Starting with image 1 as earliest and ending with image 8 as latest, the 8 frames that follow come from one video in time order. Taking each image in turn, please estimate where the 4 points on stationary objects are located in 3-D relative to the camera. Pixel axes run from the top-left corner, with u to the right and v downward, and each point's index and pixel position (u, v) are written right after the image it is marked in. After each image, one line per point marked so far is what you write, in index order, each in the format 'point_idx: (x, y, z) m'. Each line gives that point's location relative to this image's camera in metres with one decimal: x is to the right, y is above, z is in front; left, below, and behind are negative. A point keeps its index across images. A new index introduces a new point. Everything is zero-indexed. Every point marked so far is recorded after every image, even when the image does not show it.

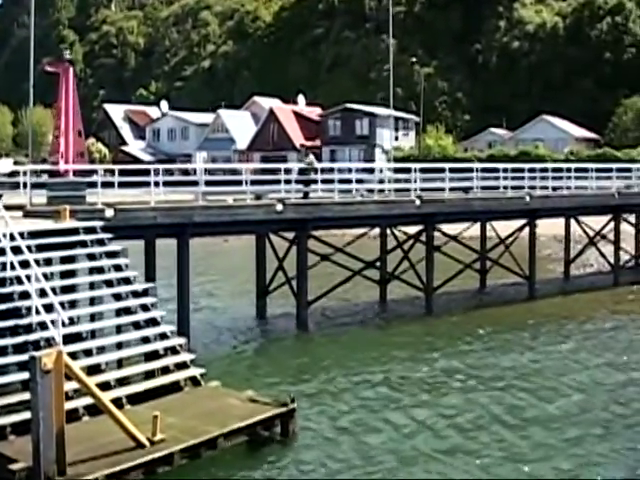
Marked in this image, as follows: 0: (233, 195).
0: (-1.6, +0.8, +19.1) m
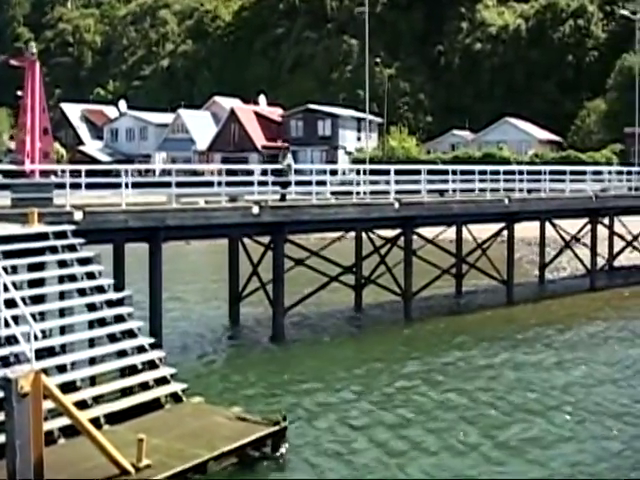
0: (-2.0, +0.7, +18.2) m
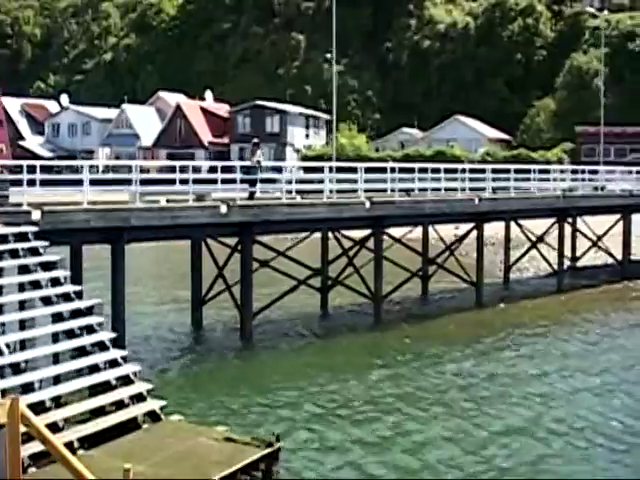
0: (-2.4, +0.7, +17.2) m
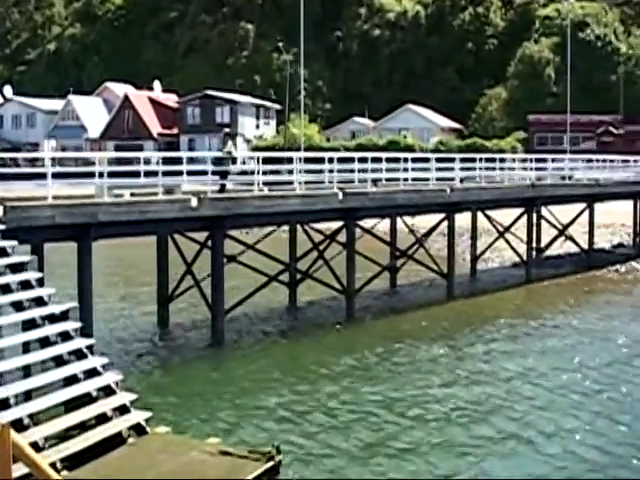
0: (-2.8, +0.8, +16.3) m
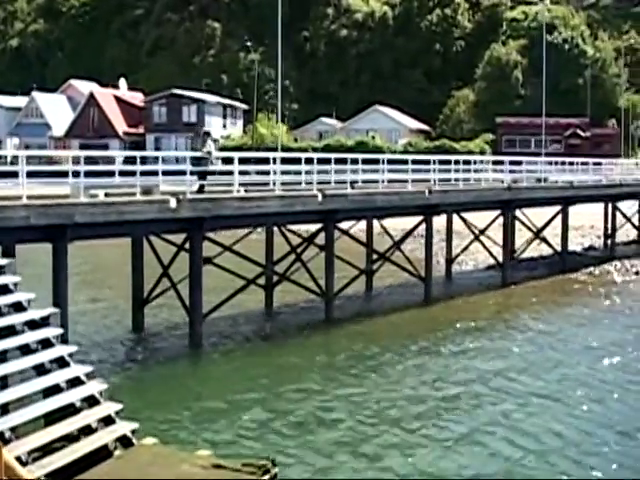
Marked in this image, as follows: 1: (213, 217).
0: (-3.1, +0.8, +15.9) m
1: (-1.6, +0.4, +16.3) m
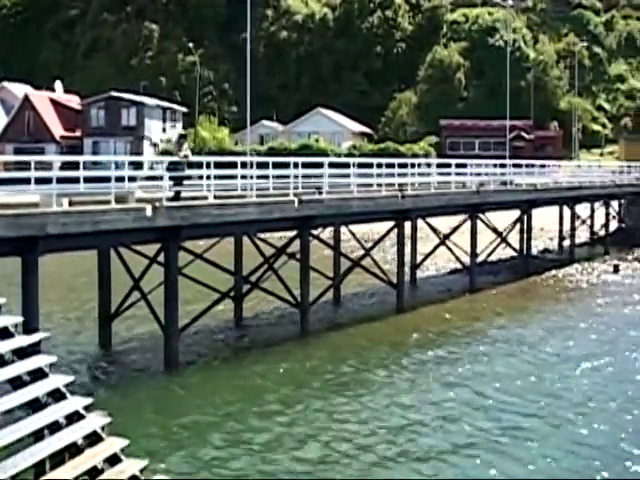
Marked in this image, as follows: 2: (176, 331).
0: (-3.3, +0.6, +14.8) m
1: (-1.9, +0.2, +15.4) m
2: (-2.1, -1.3, +15.7) m
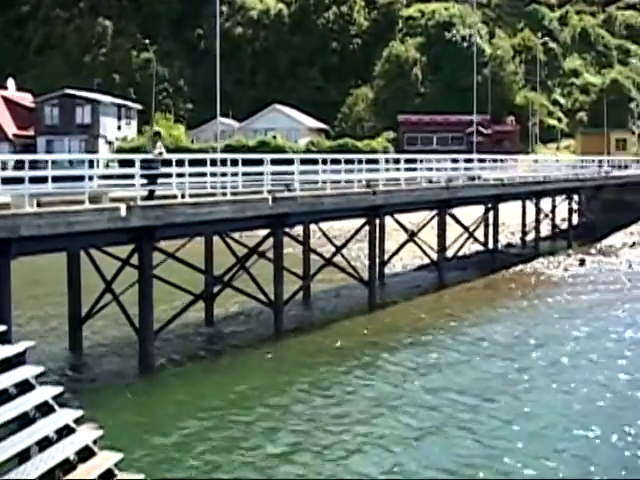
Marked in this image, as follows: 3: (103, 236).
0: (-3.6, +0.6, +14.4) m
1: (-2.2, +0.2, +15.0) m
2: (-2.5, -1.3, +15.4) m
3: (-2.9, +0.1, +14.2) m
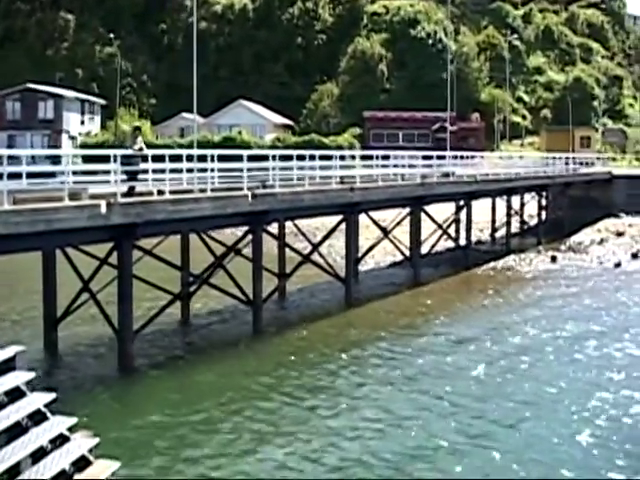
0: (-3.8, +0.6, +14.0) m
1: (-2.4, +0.2, +14.7) m
2: (-2.7, -1.3, +15.1) m
3: (-3.1, +0.1, +13.8) m
